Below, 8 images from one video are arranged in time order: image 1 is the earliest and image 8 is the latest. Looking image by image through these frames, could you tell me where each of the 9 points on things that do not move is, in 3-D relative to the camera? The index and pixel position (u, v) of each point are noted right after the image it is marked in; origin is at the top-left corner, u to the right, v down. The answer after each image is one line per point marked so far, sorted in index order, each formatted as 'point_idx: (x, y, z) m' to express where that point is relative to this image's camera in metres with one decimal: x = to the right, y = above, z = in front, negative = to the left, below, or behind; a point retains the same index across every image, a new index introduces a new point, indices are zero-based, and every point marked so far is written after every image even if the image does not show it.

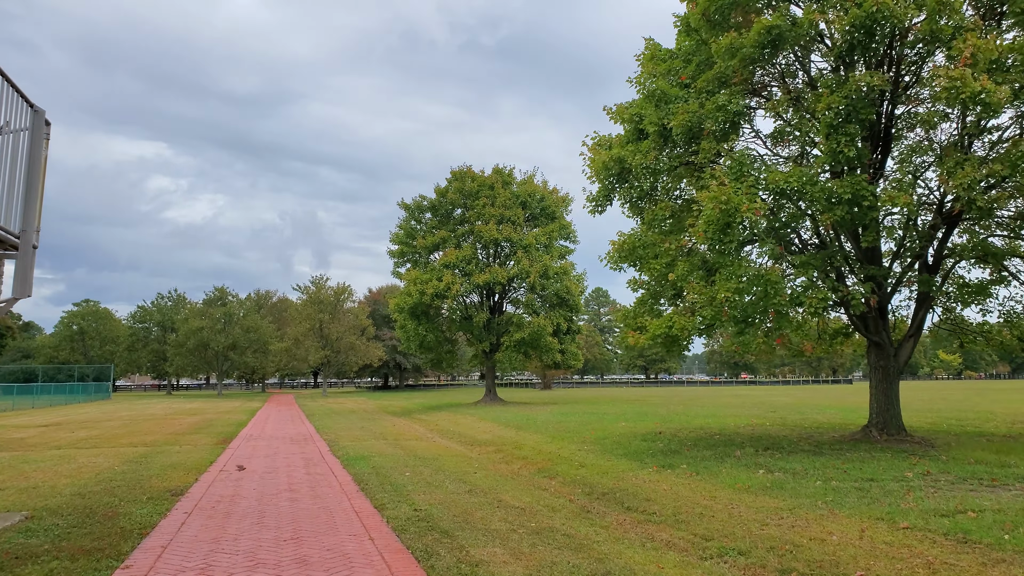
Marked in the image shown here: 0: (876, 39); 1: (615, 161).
0: (+4.6, +3.2, +8.6) m
1: (+1.9, +2.4, +12.6) m
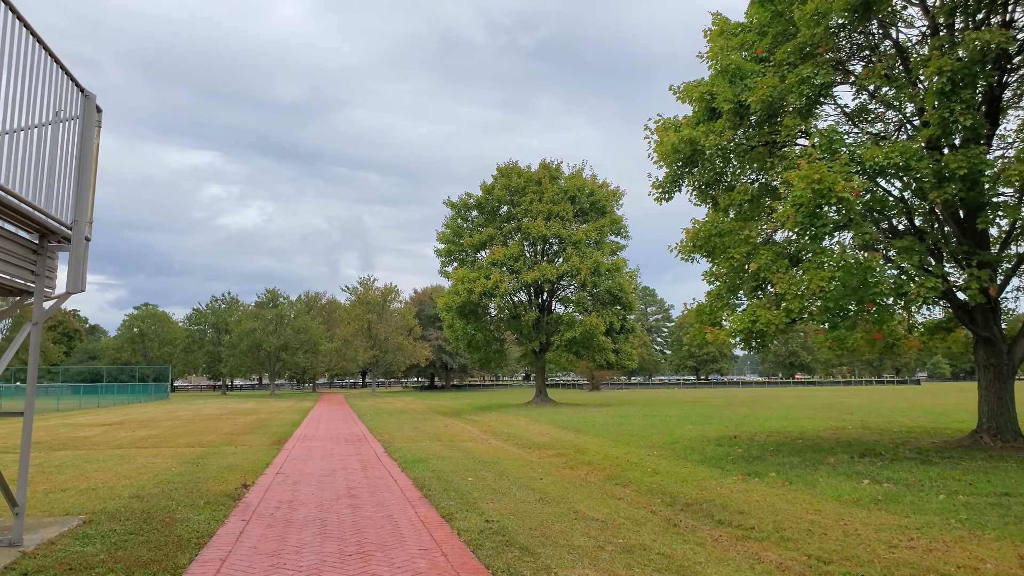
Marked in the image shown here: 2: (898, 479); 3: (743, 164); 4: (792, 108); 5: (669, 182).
0: (+5.5, +3.4, +7.5) m
1: (+3.1, +2.6, +11.6) m
2: (+6.1, -3.0, +9.9) m
3: (+4.1, +2.2, +11.3) m
4: (+4.4, +2.8, +10.1) m
5: (+3.2, +2.1, +13.0) m
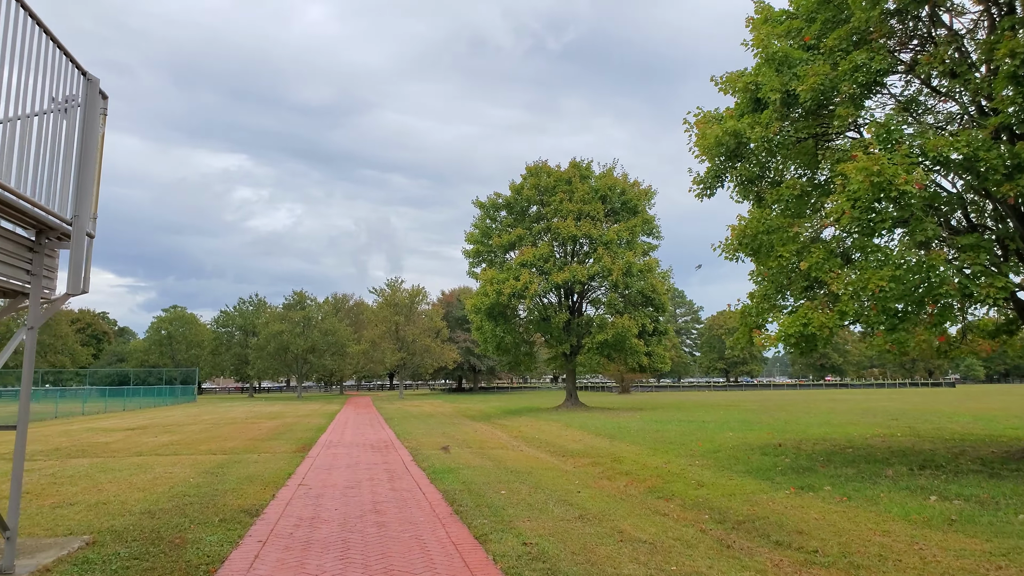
0: (+5.9, +3.4, +6.7) m
1: (+3.7, +2.6, +10.9) m
2: (+6.6, -3.0, +9.0) m
3: (+4.6, +2.2, +10.6) m
4: (+4.9, +2.8, +9.3) m
5: (+3.9, +2.1, +12.3) m
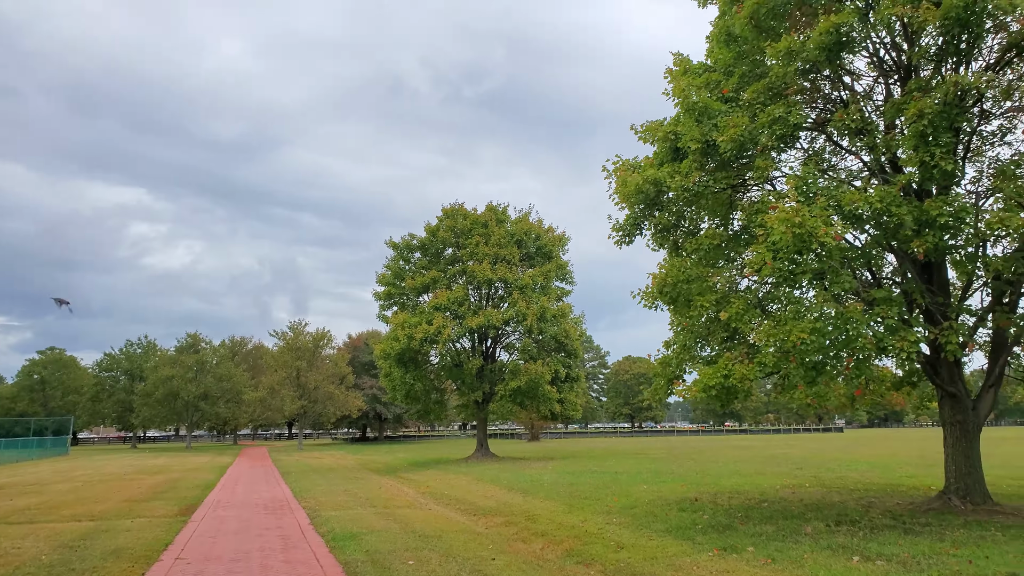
0: (+5.1, +2.8, +6.9) m
1: (+2.3, +1.7, +10.7) m
2: (+5.3, -3.8, +8.8) m
3: (+3.3, +1.3, +10.5) m
4: (+3.7, +2.0, +9.3) m
5: (+2.3, +1.2, +12.1) m
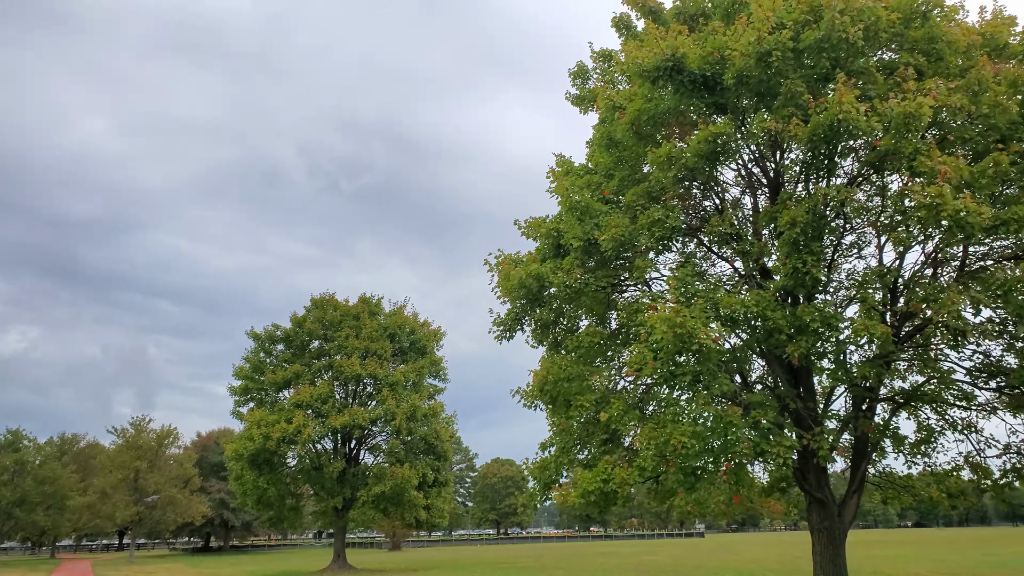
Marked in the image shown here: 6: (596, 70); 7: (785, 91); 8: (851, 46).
0: (+3.8, +1.6, +7.4) m
1: (+0.3, +0.1, +10.4) m
2: (+3.5, -5.2, +8.3) m
3: (+1.3, -0.3, +10.3) m
4: (+2.0, +0.6, +9.3) m
5: (0.0, -0.6, +11.6) m
6: (+1.9, +5.0, +14.2) m
7: (+3.3, +2.4, +7.6) m
8: (+4.0, +2.9, +7.3) m
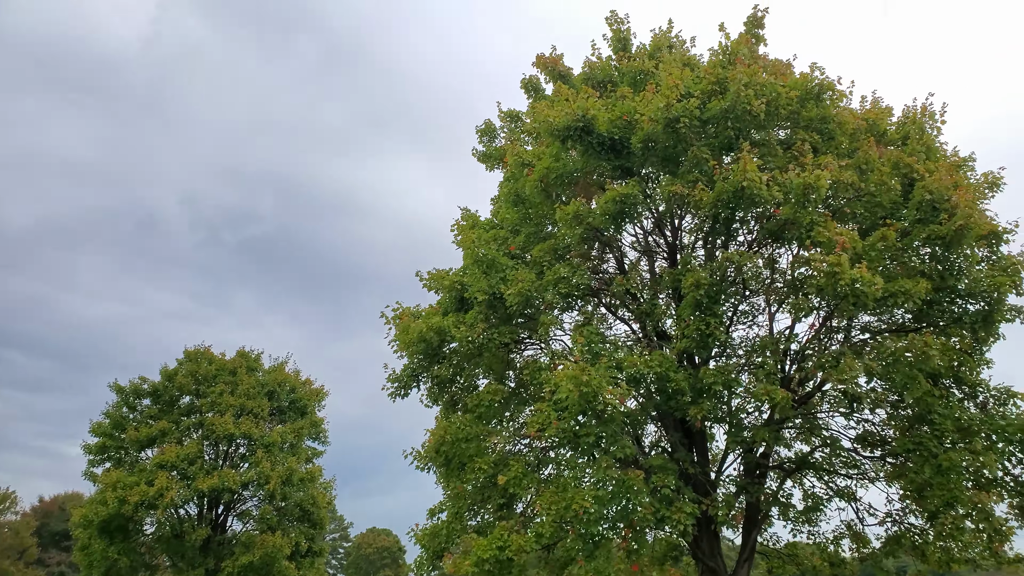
0: (+2.7, +0.8, +7.6) m
1: (-1.3, -0.7, +9.8) m
2: (+2.0, -6.0, +7.8) m
3: (-0.3, -1.2, +9.9) m
4: (+0.6, -0.3, +9.1) m
5: (-1.8, -1.5, +10.9) m
6: (-0.2, +3.6, +14.4) m
7: (+2.2, +1.6, +7.8) m
8: (+3.0, +2.1, +7.7) m
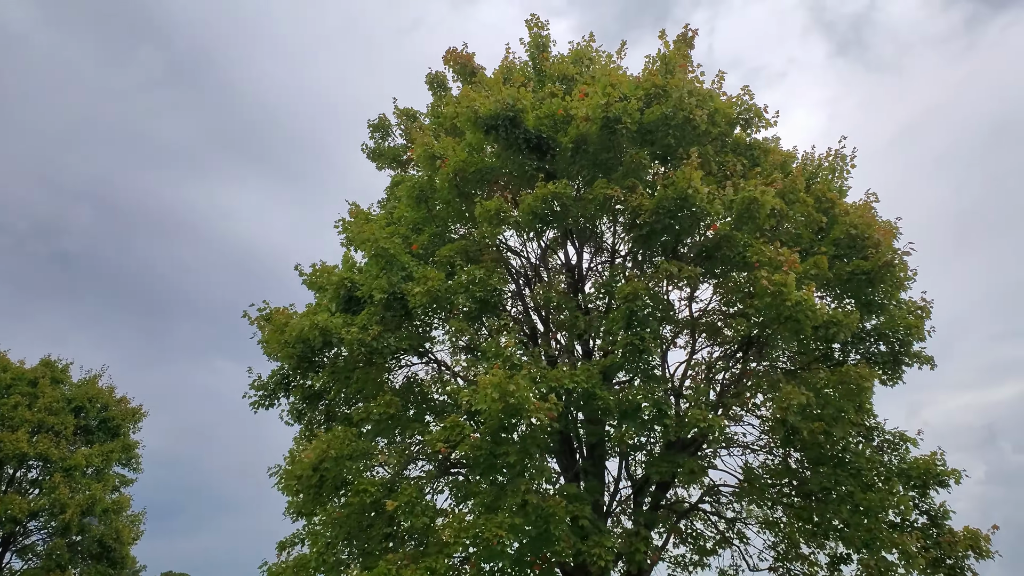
0: (+1.8, +0.7, +7.2) m
1: (-2.7, -0.6, +8.4) m
2: (+0.6, -6.1, +6.8) m
3: (-1.8, -1.2, +8.6) m
4: (-0.7, -0.3, +8.1) m
5: (-3.6, -1.5, +9.2) m
6: (-2.4, +3.4, +13.3) m
7: (+1.3, +1.5, +7.3) m
8: (+2.2, +1.9, +7.4) m
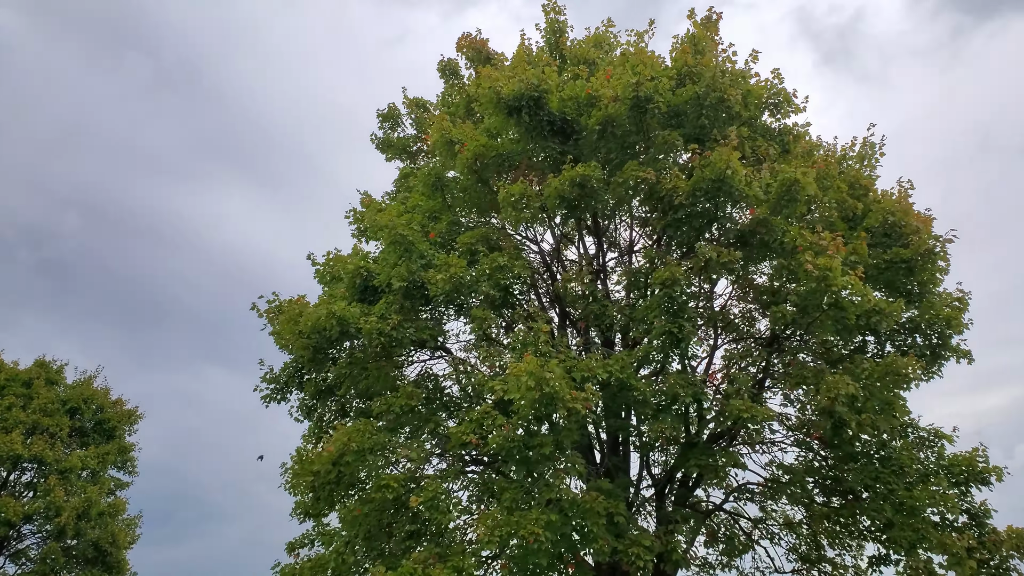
0: (+2.1, +0.8, +6.9) m
1: (-2.4, -0.5, +8.0) m
2: (+0.9, -5.9, +6.4) m
3: (-1.5, -1.0, +8.2) m
4: (-0.4, -0.2, +7.8) m
5: (-3.3, -1.3, +8.9) m
6: (-2.1, +3.5, +13.0) m
7: (+1.6, +1.6, +7.0) m
8: (+2.5, +2.0, +7.1) m
